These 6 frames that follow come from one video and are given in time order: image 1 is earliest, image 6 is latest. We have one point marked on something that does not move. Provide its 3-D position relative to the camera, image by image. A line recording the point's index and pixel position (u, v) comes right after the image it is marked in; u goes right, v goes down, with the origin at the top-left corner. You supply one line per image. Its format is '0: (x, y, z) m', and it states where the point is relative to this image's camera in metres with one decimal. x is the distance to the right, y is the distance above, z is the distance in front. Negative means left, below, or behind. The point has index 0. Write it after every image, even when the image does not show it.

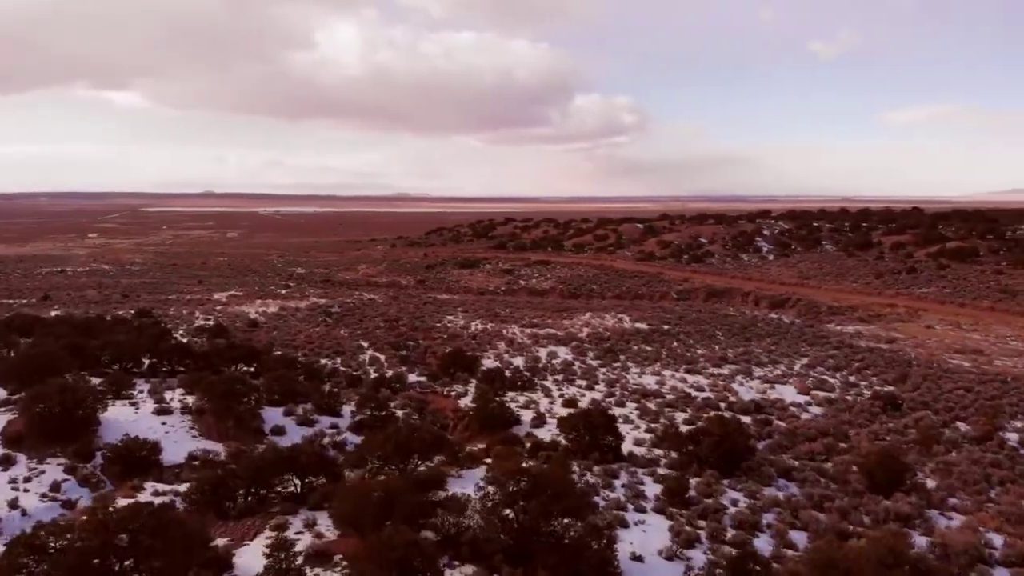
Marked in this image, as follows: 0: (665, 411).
0: (+3.1, -2.5, +16.7) m
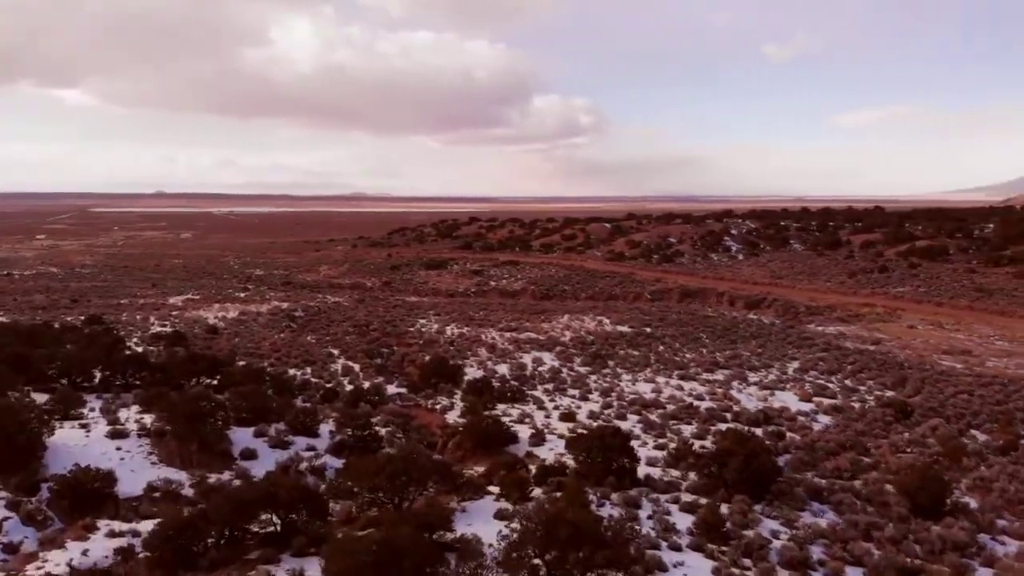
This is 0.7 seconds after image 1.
0: (+3.0, -2.6, +15.5) m
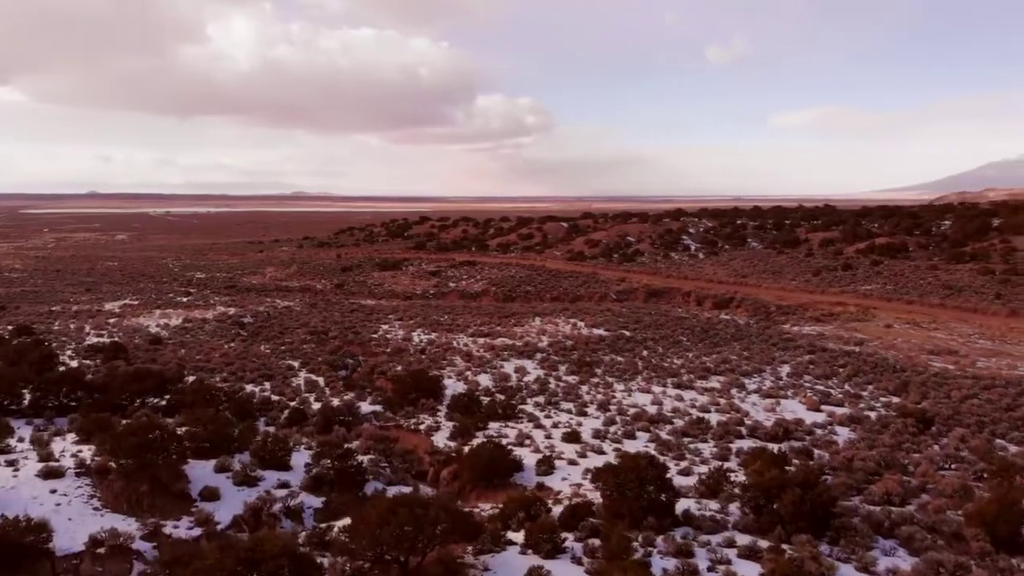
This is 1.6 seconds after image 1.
0: (+3.0, -2.6, +14.0) m
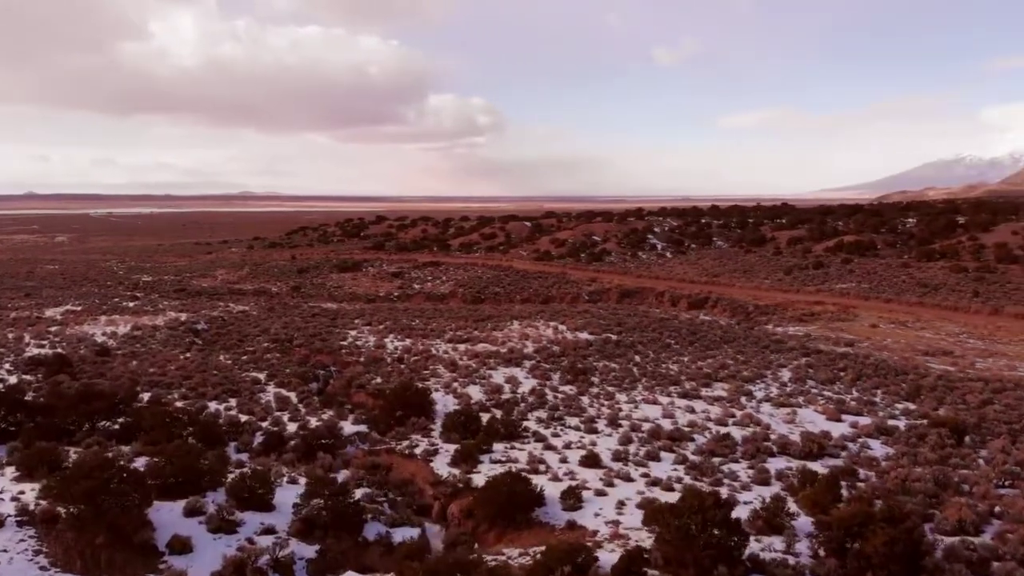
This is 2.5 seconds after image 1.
0: (+3.1, -2.7, +12.5) m
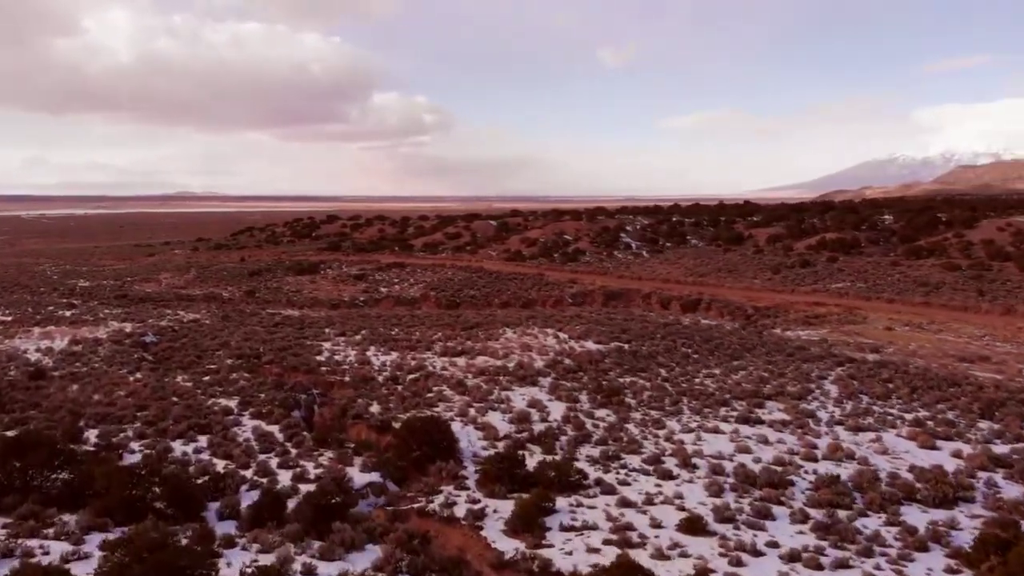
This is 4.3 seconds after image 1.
0: (+4.0, -2.8, +9.8) m
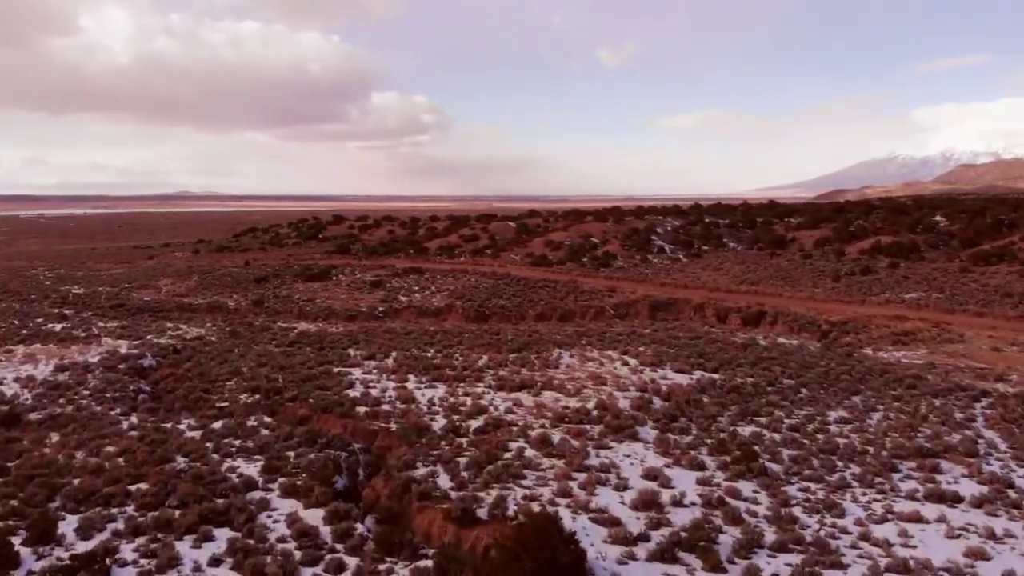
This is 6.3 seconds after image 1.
0: (+5.7, -3.3, +6.0) m
